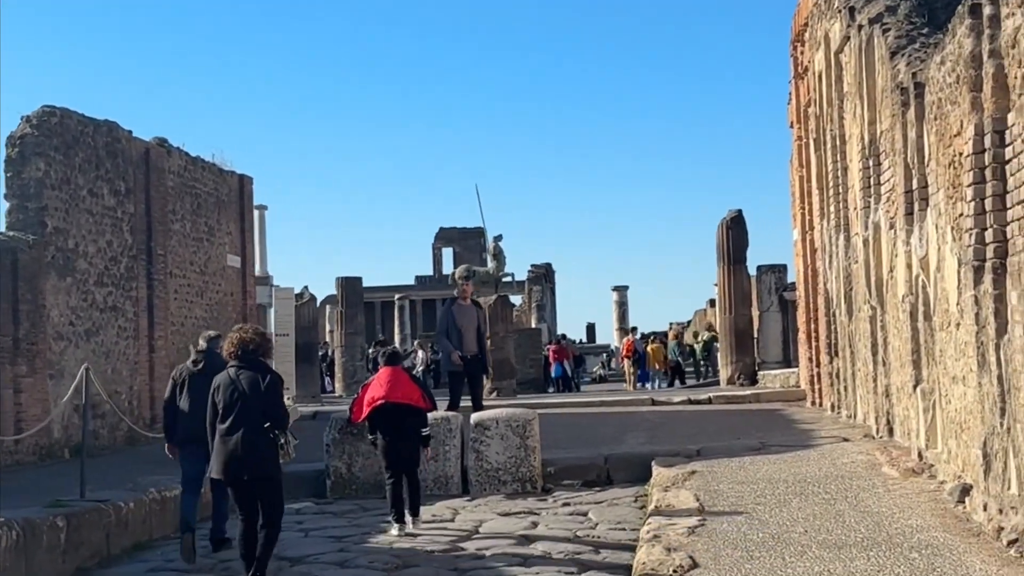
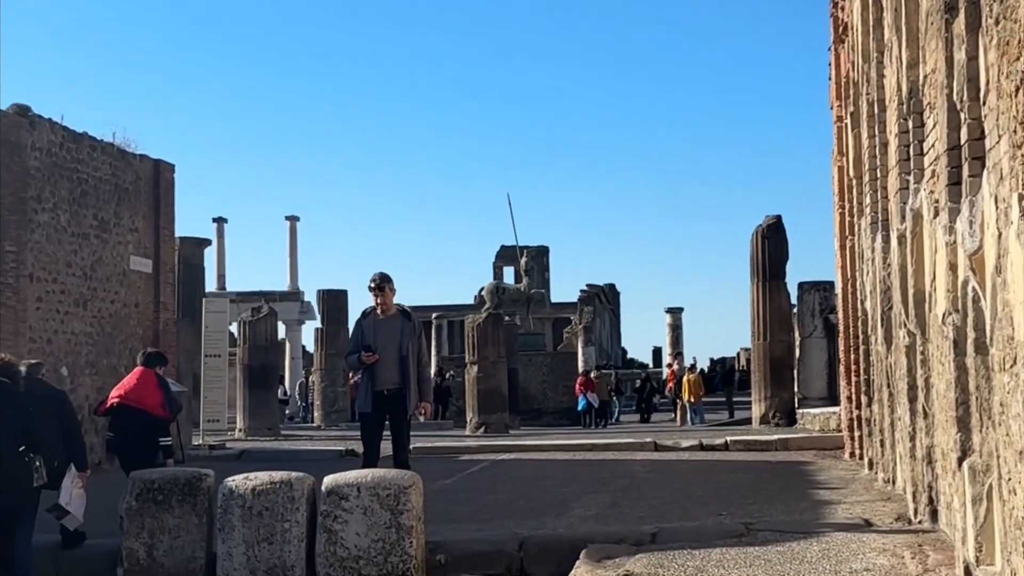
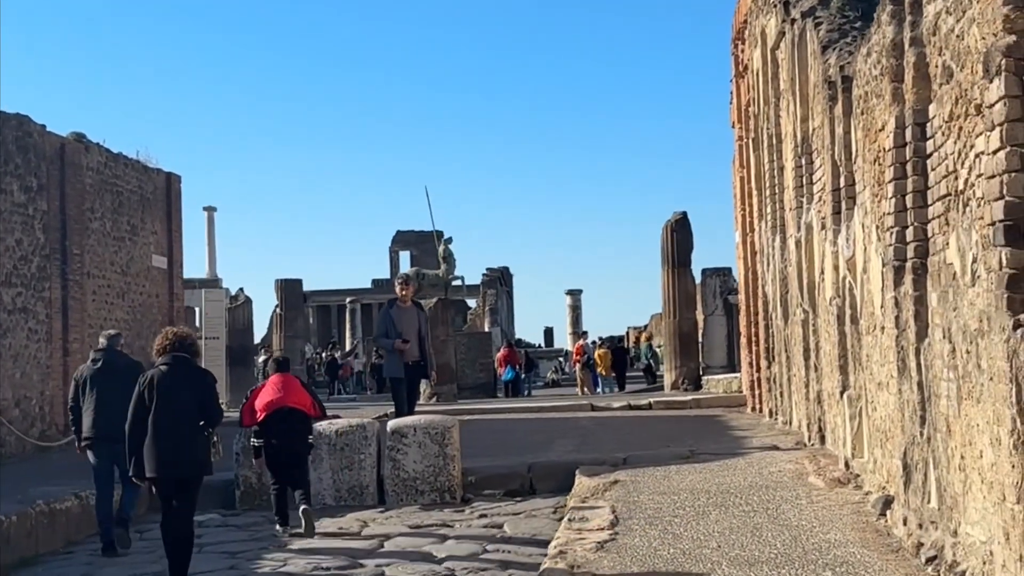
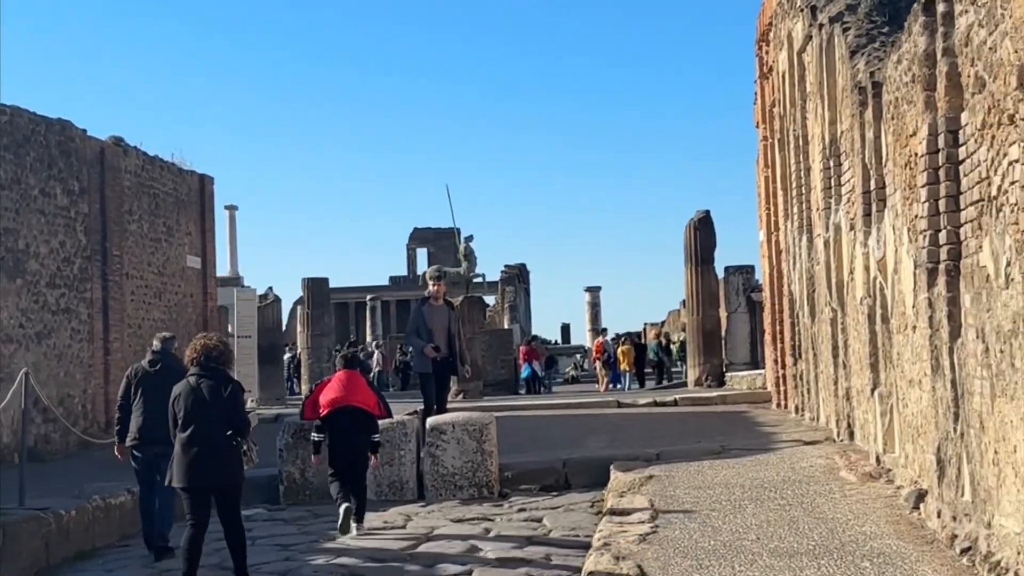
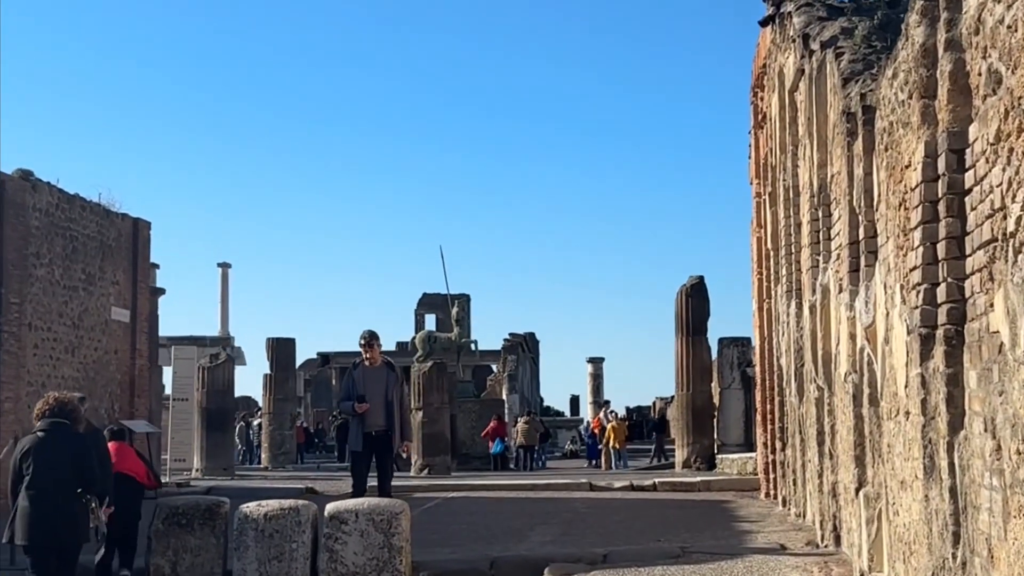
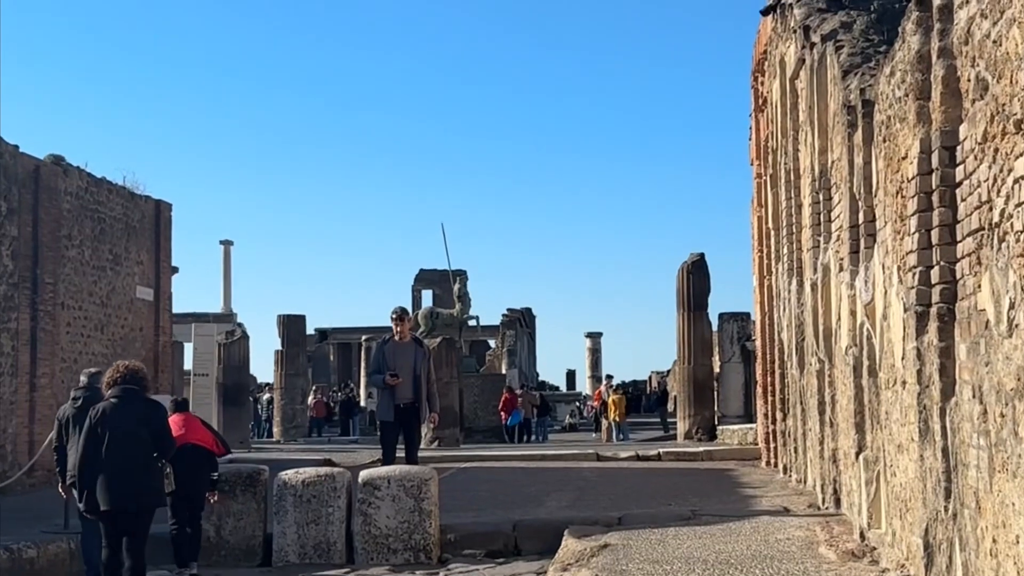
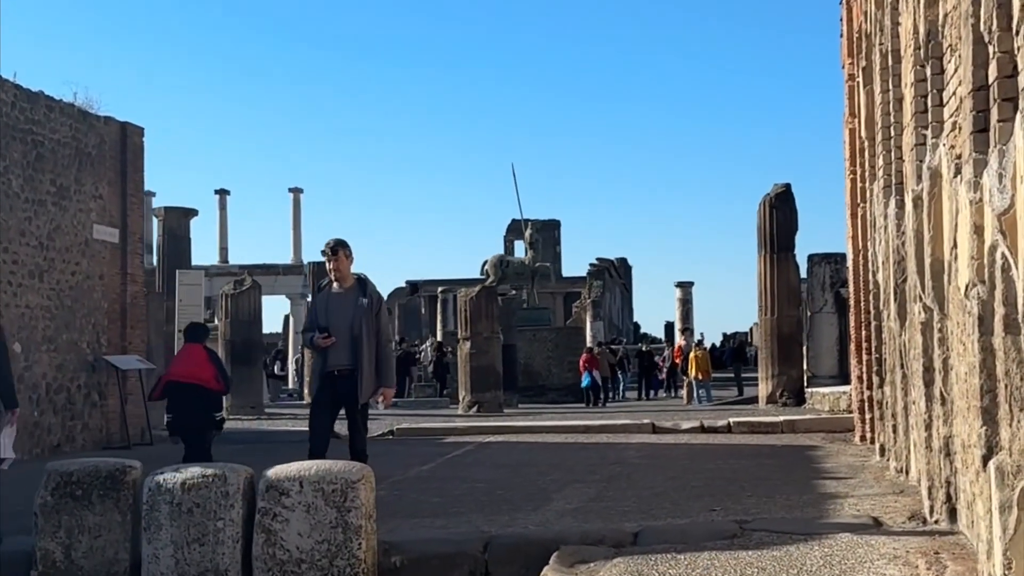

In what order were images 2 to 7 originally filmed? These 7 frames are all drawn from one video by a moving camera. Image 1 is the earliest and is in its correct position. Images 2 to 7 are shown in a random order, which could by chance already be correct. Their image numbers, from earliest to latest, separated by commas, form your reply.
4, 3, 6, 5, 2, 7
